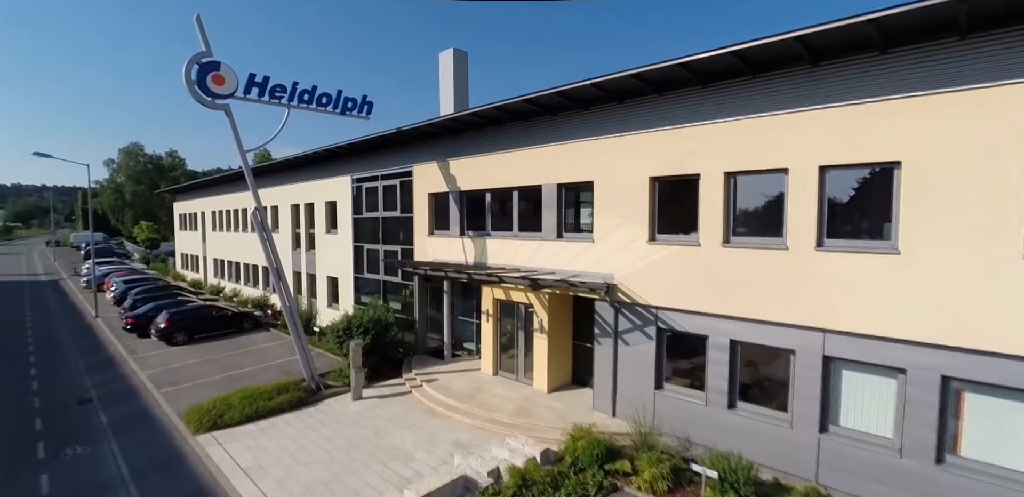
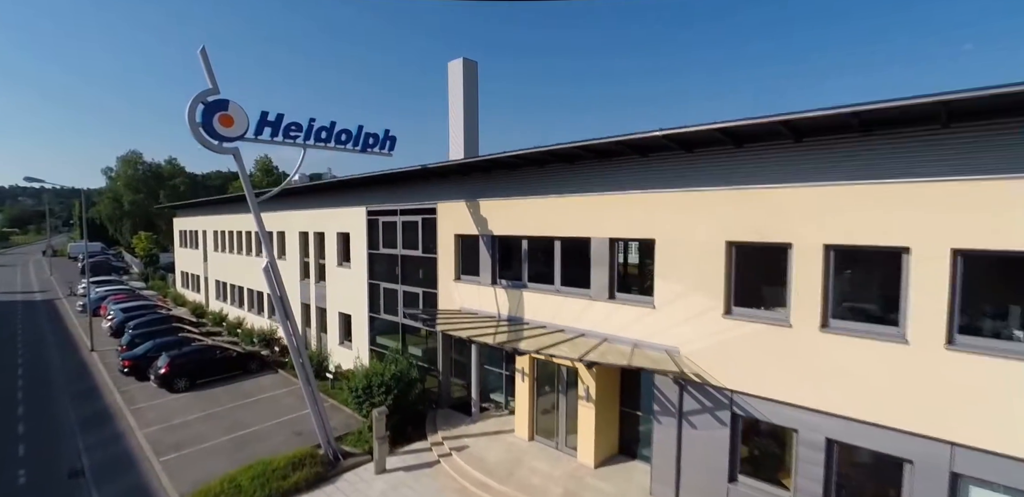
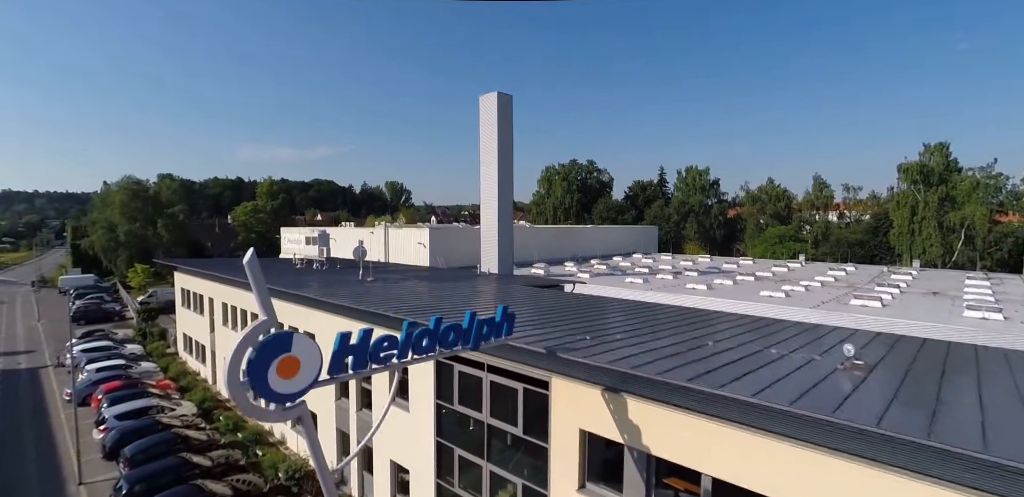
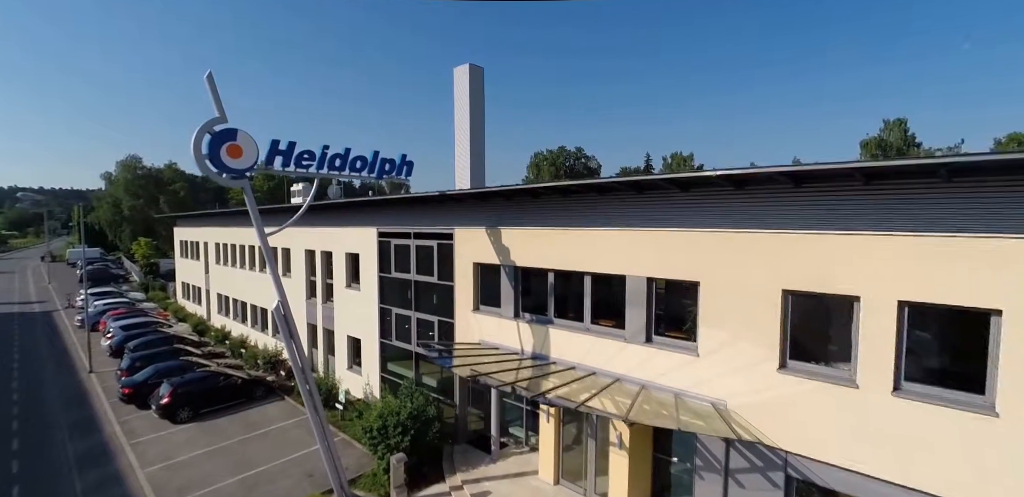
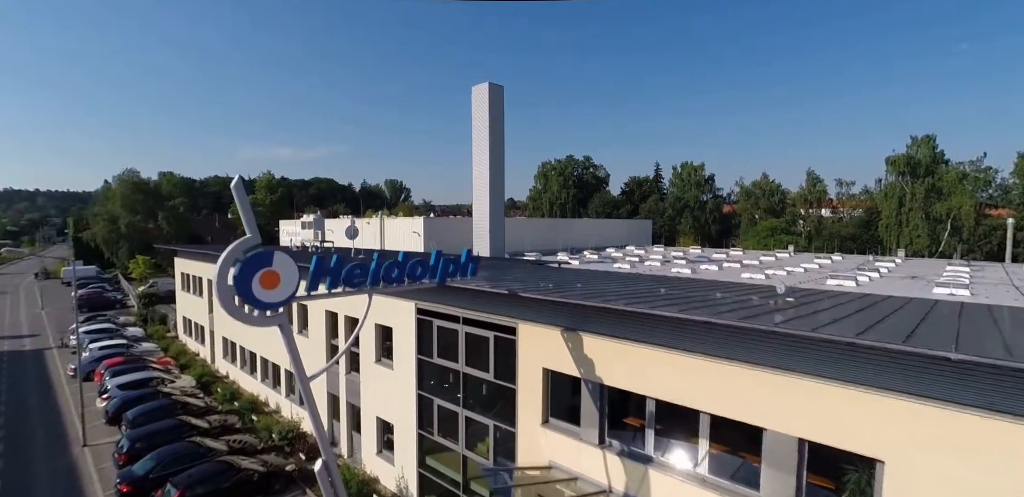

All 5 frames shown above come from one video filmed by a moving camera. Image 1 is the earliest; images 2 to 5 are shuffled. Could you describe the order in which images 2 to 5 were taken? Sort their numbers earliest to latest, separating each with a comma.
2, 4, 5, 3
